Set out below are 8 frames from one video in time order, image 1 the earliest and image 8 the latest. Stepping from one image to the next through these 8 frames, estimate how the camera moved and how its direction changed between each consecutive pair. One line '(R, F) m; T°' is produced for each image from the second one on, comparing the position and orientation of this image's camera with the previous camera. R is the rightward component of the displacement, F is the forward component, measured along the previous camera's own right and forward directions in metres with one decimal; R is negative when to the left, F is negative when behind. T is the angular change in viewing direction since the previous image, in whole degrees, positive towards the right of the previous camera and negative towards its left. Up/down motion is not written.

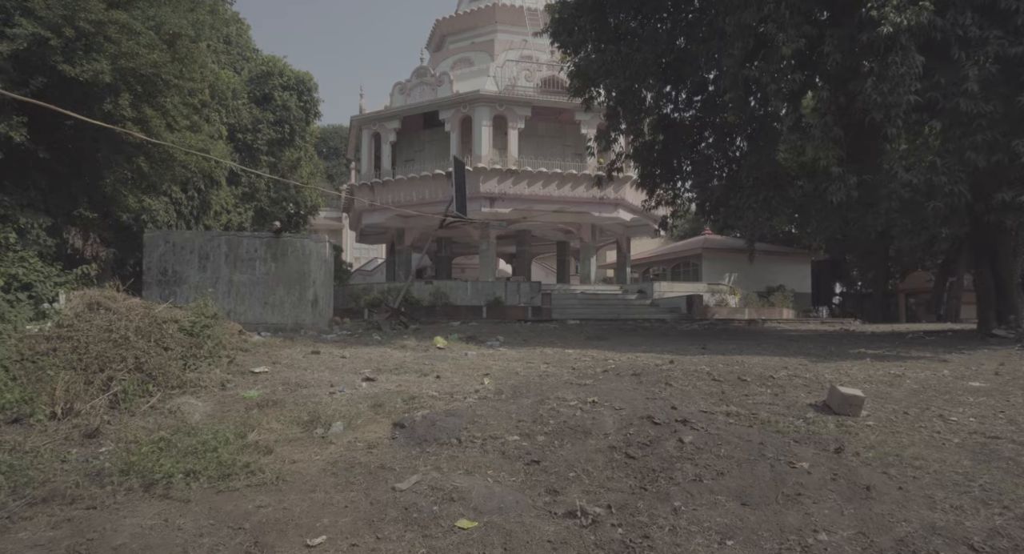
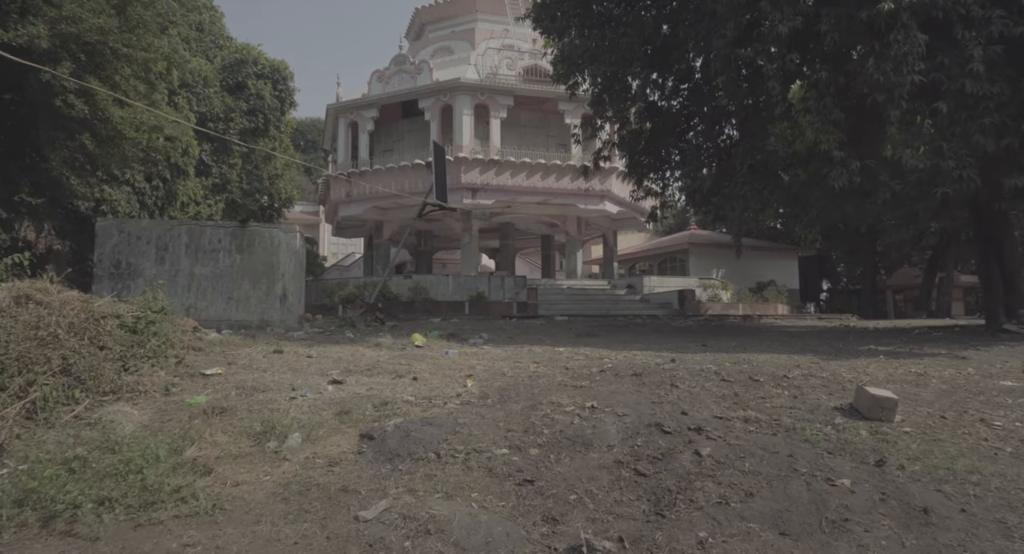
(0.0, +0.7) m; +2°
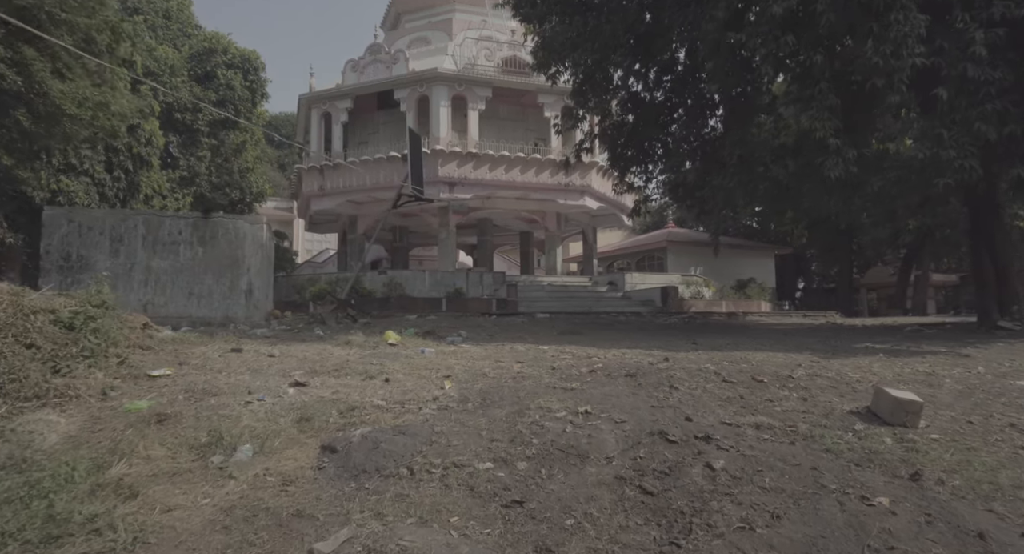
(-0.1, +0.5) m; +2°
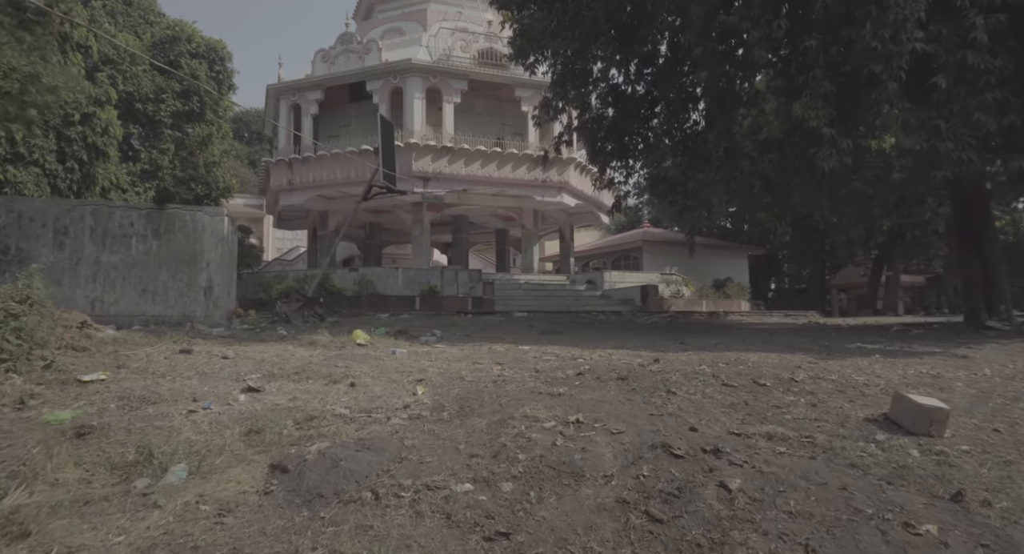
(-0.1, +0.5) m; +3°
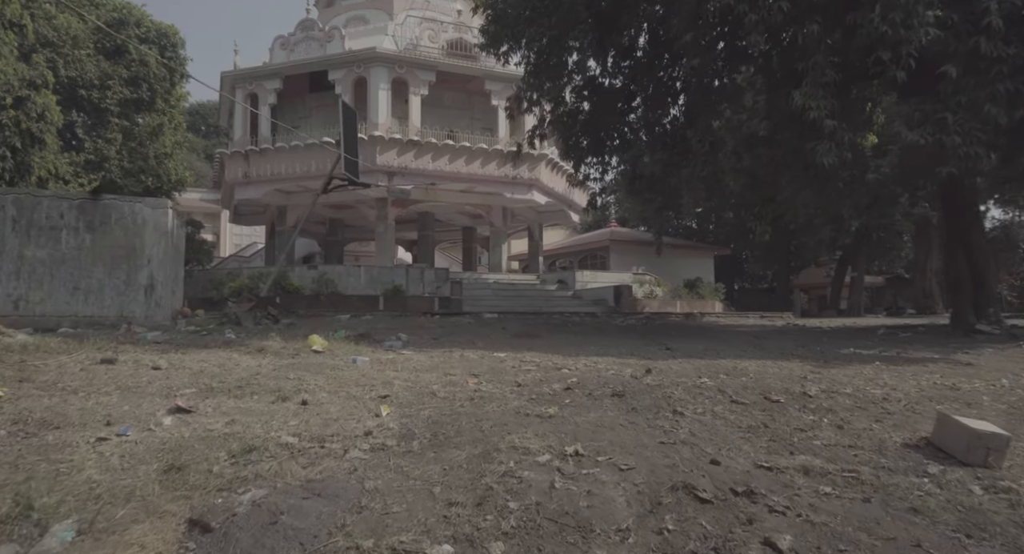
(-0.1, +0.6) m; +4°
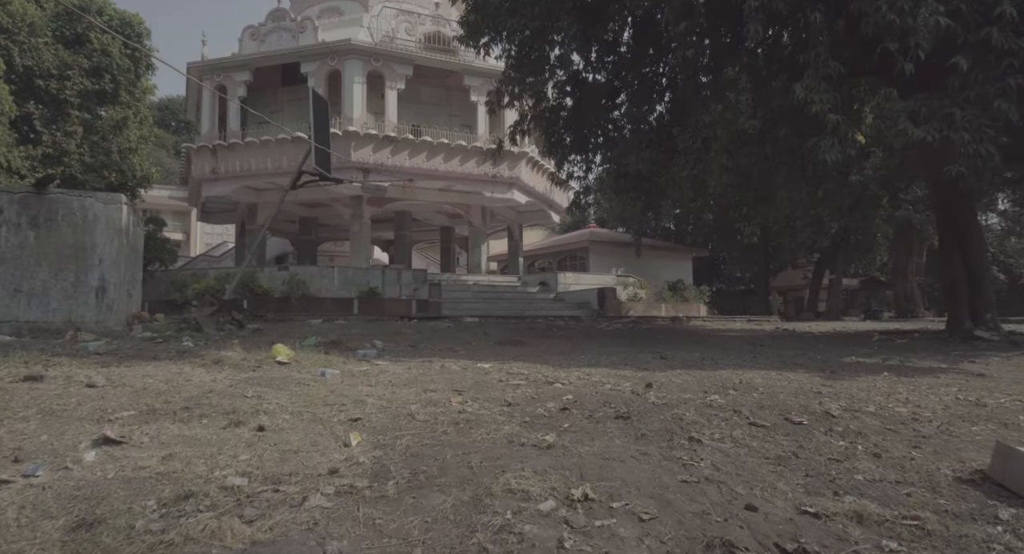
(-0.1, +0.5) m; +2°
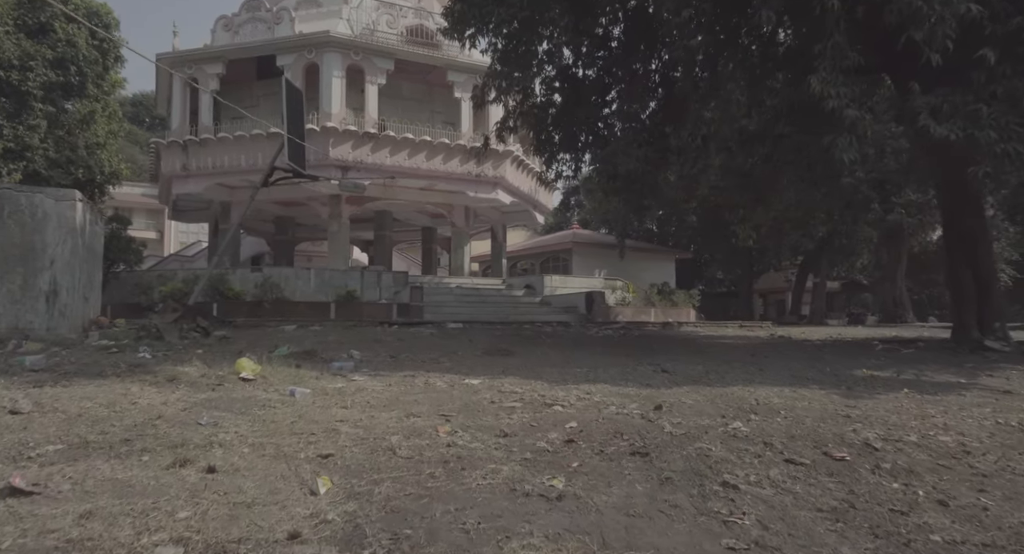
(-0.1, +0.5) m; +2°
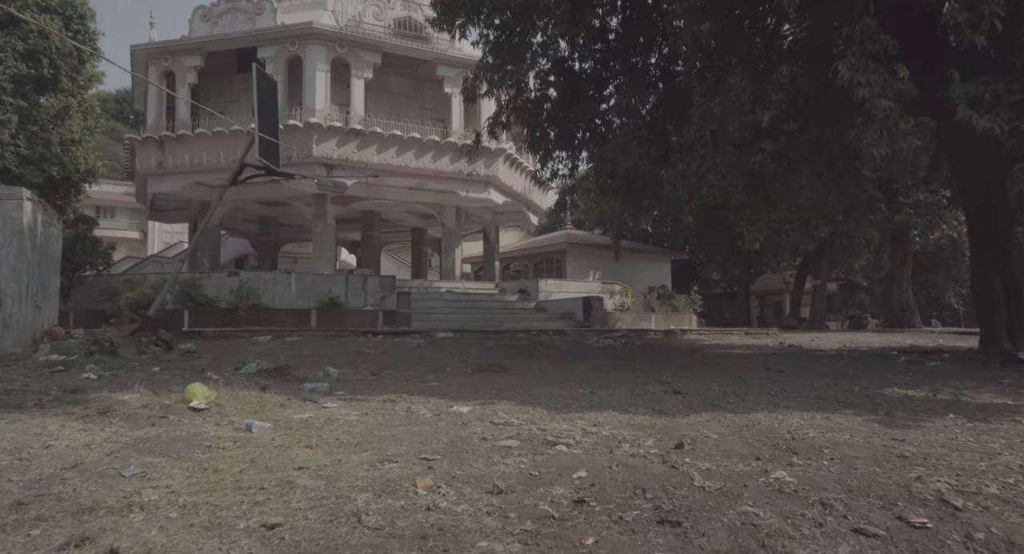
(0.0, +0.7) m; +1°
